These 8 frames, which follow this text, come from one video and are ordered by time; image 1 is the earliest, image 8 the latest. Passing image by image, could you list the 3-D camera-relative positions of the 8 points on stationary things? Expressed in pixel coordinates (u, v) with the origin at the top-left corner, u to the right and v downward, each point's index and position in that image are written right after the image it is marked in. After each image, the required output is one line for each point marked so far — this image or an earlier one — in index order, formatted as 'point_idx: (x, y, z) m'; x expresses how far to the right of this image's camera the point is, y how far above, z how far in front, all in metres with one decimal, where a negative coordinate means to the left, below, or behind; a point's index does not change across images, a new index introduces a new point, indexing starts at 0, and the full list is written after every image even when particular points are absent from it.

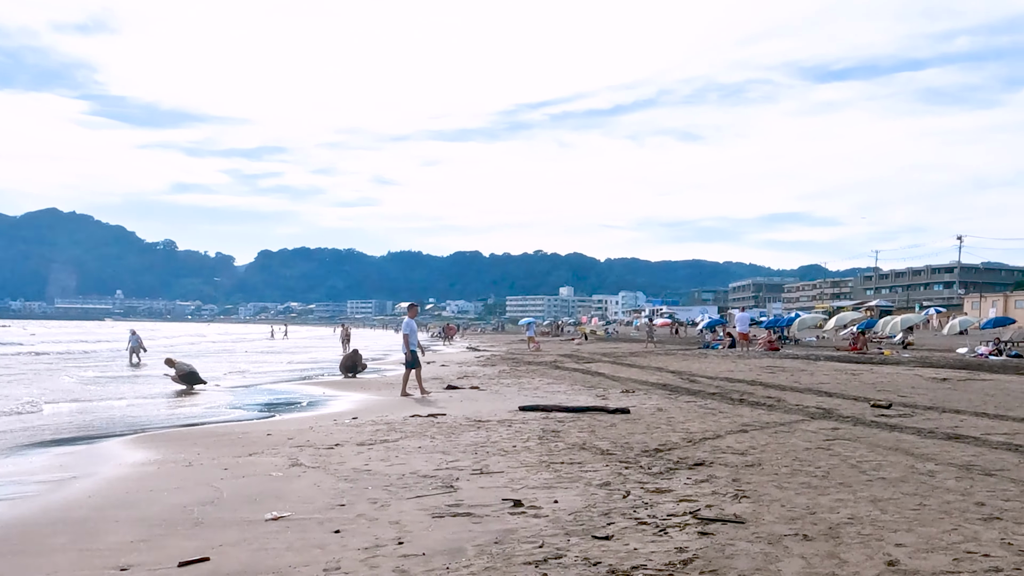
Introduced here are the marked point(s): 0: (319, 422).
0: (-2.5, -1.7, +12.2) m
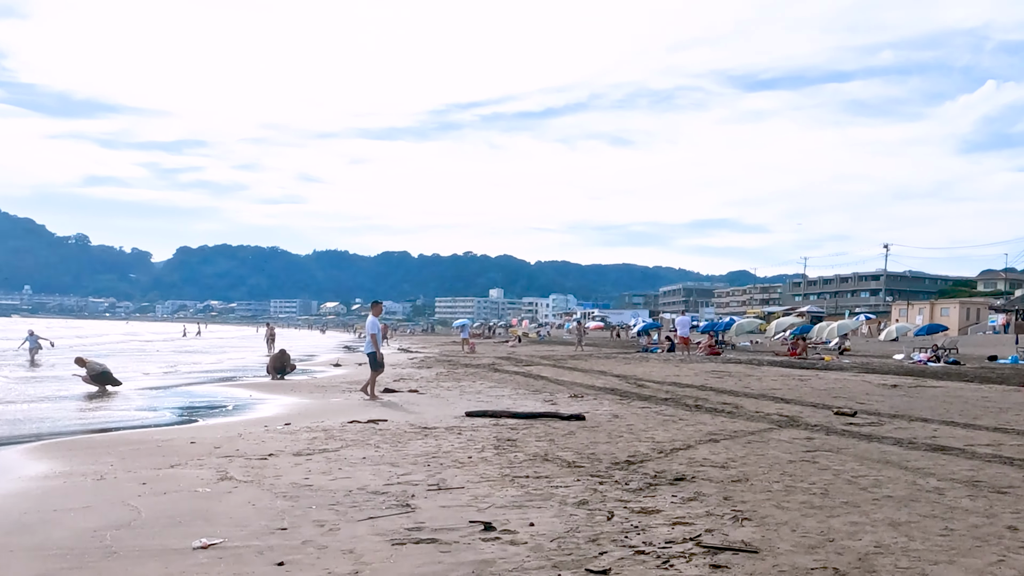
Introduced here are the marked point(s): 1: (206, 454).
0: (-3.1, -1.6, +11.2) m
1: (-2.8, -1.5, +8.7) m
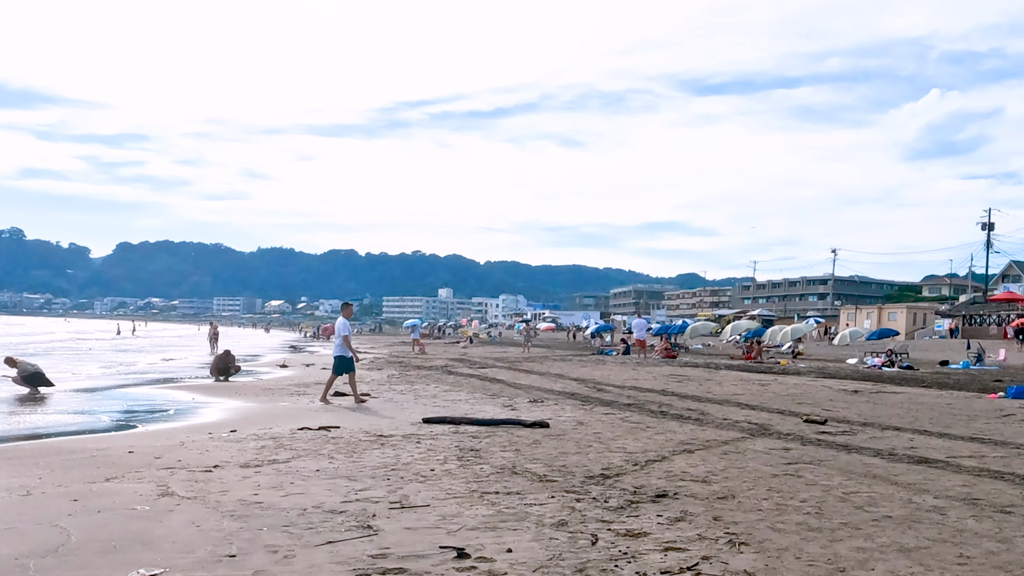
0: (-3.5, -1.6, +10.5) m
1: (-3.1, -1.5, +8.0) m
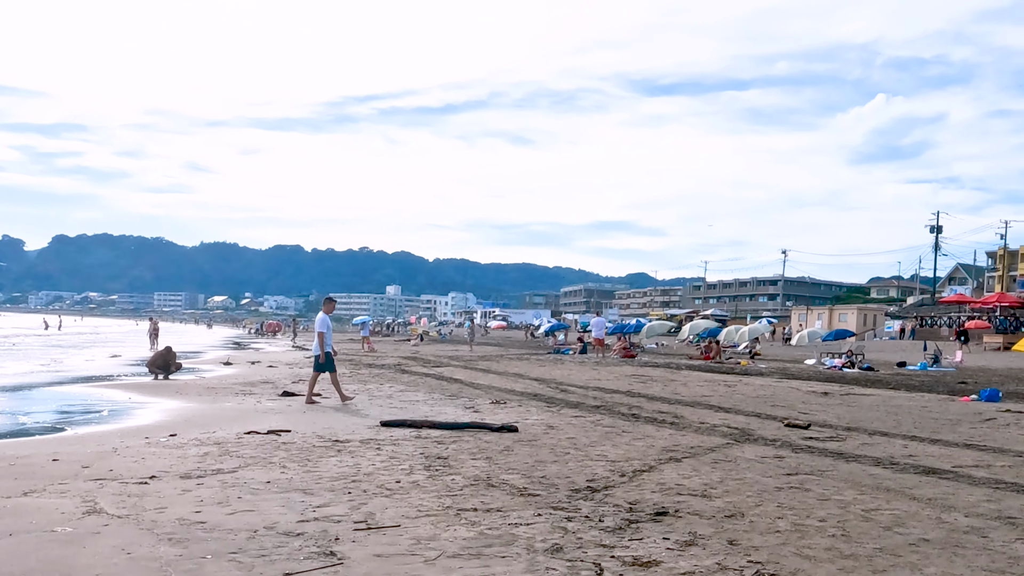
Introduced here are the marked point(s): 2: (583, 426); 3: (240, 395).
0: (-3.8, -1.5, +9.5) m
1: (-3.3, -1.4, +7.1) m
2: (+0.8, -1.6, +10.9) m
3: (-4.4, -1.8, +15.6) m
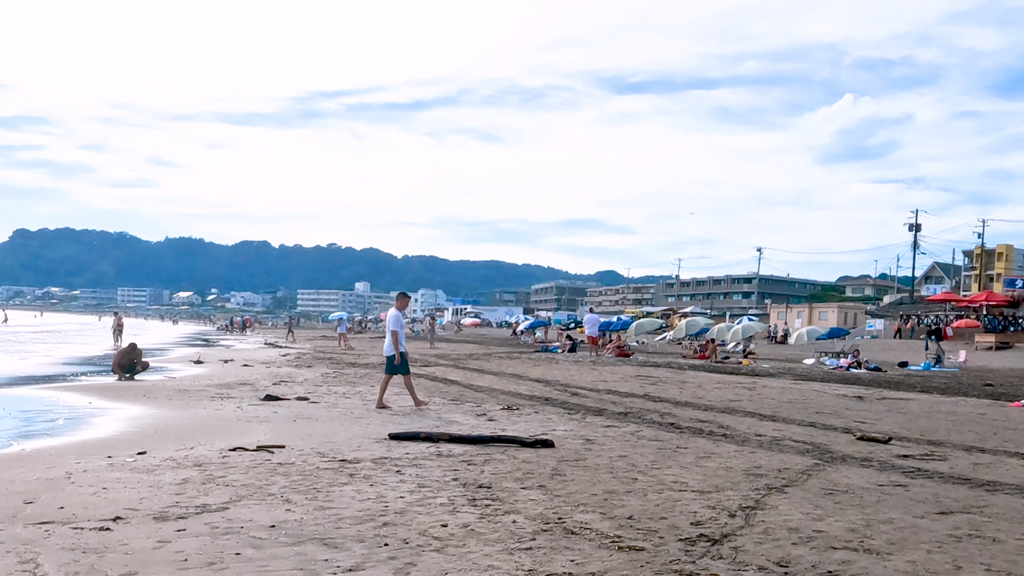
0: (-3.5, -1.4, +7.8) m
1: (-2.8, -1.3, +5.4) m
2: (+1.1, -1.5, +9.3) m
3: (-4.3, -1.6, +13.9) m
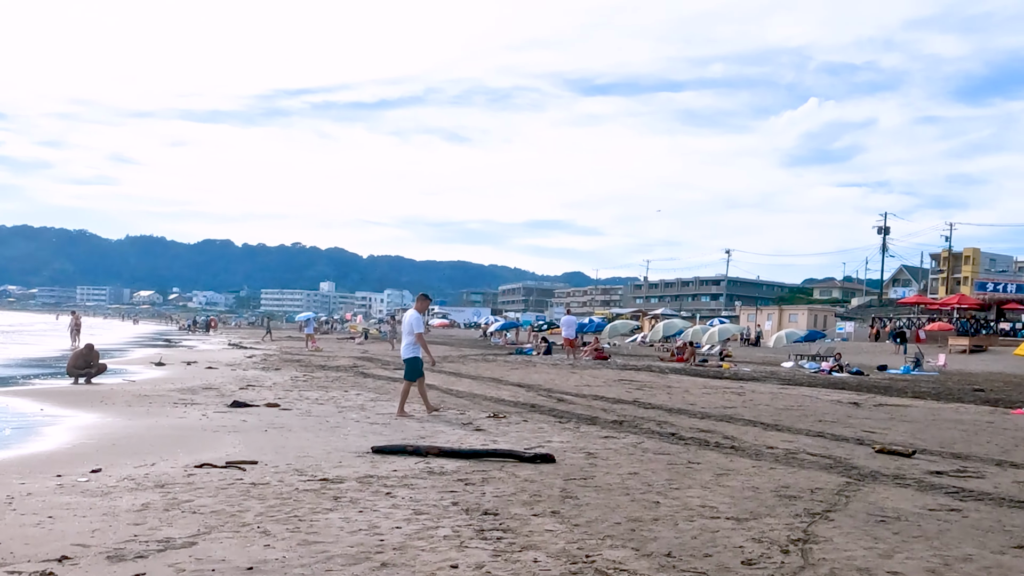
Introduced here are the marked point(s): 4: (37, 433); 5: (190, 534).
0: (-3.5, -1.4, +6.9) m
1: (-2.7, -1.3, +4.5) m
2: (+1.1, -1.5, +8.6) m
3: (-4.5, -1.6, +12.9) m
4: (-5.1, -1.6, +10.3) m
5: (-1.7, -1.3, +5.1) m
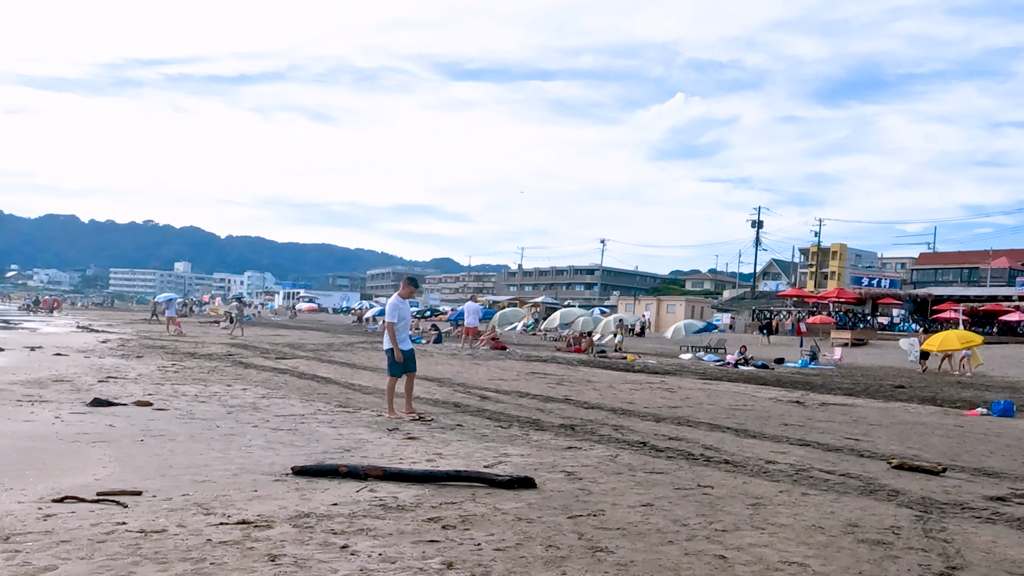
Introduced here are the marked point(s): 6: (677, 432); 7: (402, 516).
0: (-3.5, -1.2, +4.6) m
1: (-2.4, -1.1, +2.4) m
2: (+0.8, -1.3, +7.0) m
3: (-5.3, -1.3, +10.5) m
4: (-5.5, -1.3, +7.8) m
5: (-1.5, -1.2, +3.2) m
6: (+1.6, -1.5, +9.6) m
7: (-0.6, -1.3, +5.3) m
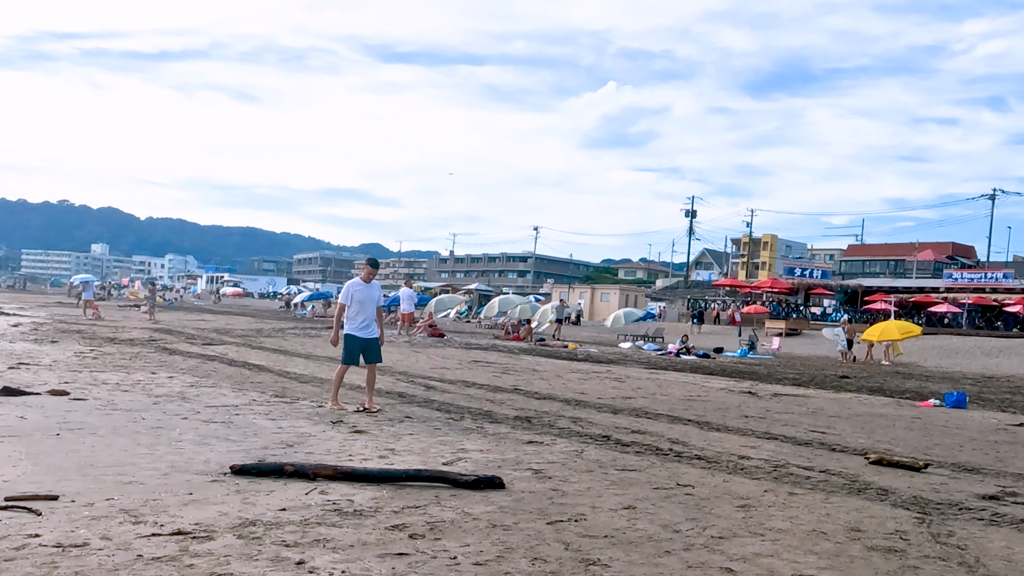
0: (-3.5, -1.0, +3.8) m
1: (-2.3, -1.0, +1.6) m
2: (+0.5, -1.2, +6.4) m
3: (-5.8, -1.0, +9.5) m
4: (-5.8, -1.1, +6.8) m
5: (-1.4, -1.1, +2.5) m
6: (+1.2, -1.3, +9.1) m
7: (-0.7, -1.1, +4.7) m
